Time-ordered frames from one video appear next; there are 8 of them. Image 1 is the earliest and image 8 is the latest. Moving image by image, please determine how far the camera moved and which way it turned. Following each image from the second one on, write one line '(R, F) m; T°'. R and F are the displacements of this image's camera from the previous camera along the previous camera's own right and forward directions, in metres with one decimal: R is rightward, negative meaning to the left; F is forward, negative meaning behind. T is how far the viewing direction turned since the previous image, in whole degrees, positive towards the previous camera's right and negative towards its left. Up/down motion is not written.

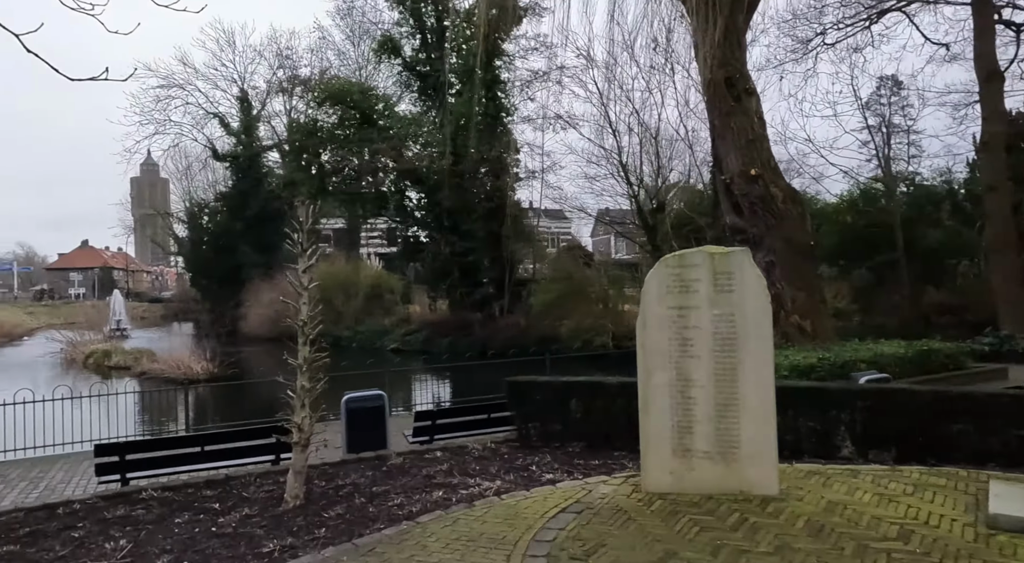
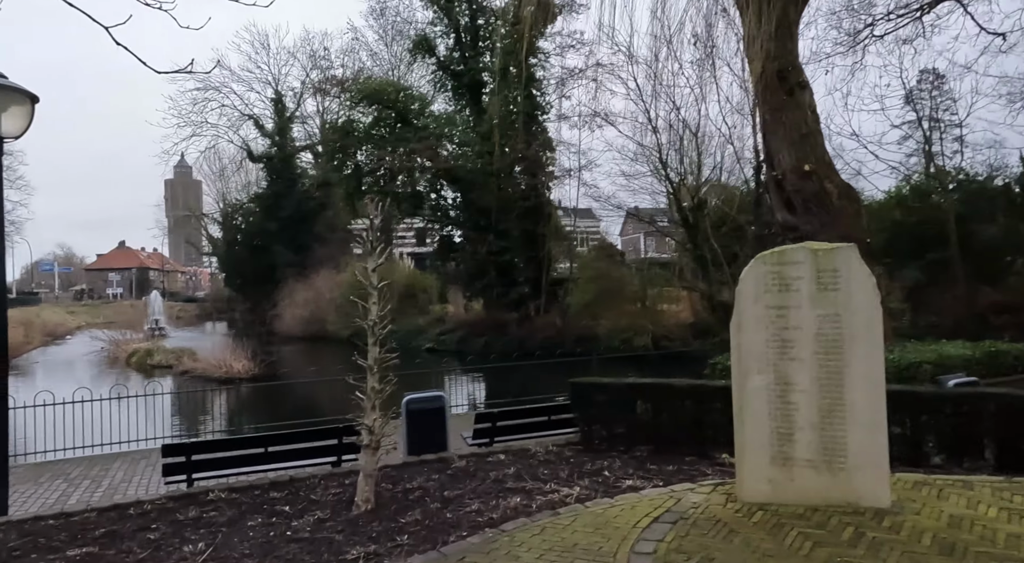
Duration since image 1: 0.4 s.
(-0.3, +0.1) m; -2°
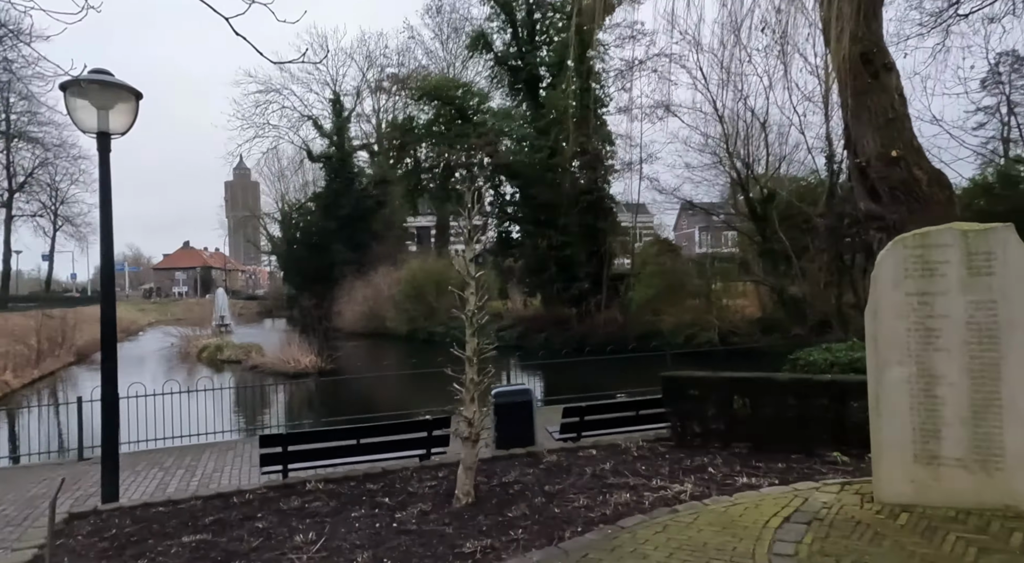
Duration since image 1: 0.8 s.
(-0.3, +0.1) m; -4°
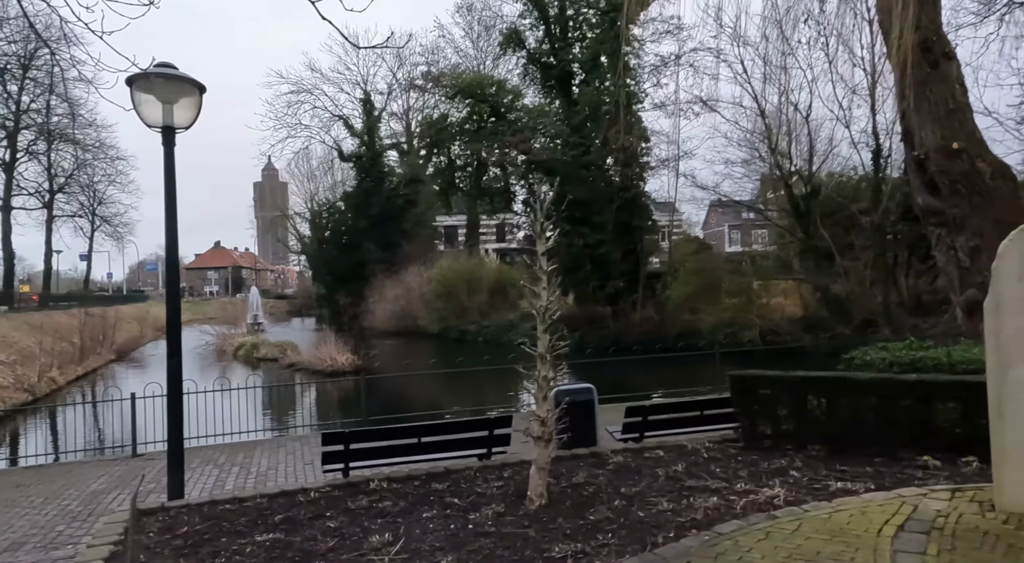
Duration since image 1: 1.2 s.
(-0.3, +0.1) m; -2°
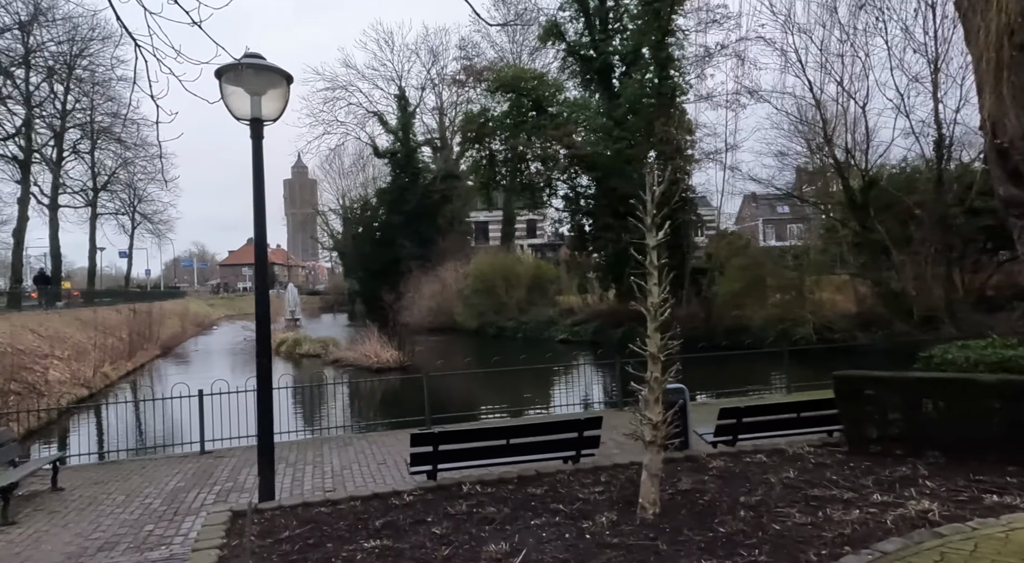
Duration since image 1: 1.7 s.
(-0.5, +0.2) m; -2°
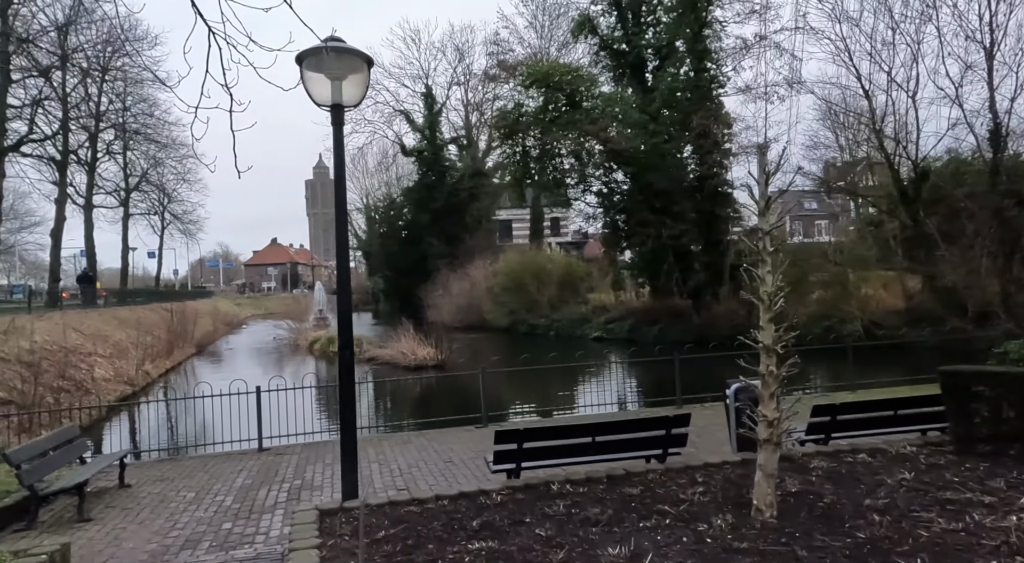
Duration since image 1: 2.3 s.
(-0.5, +0.2) m; -2°
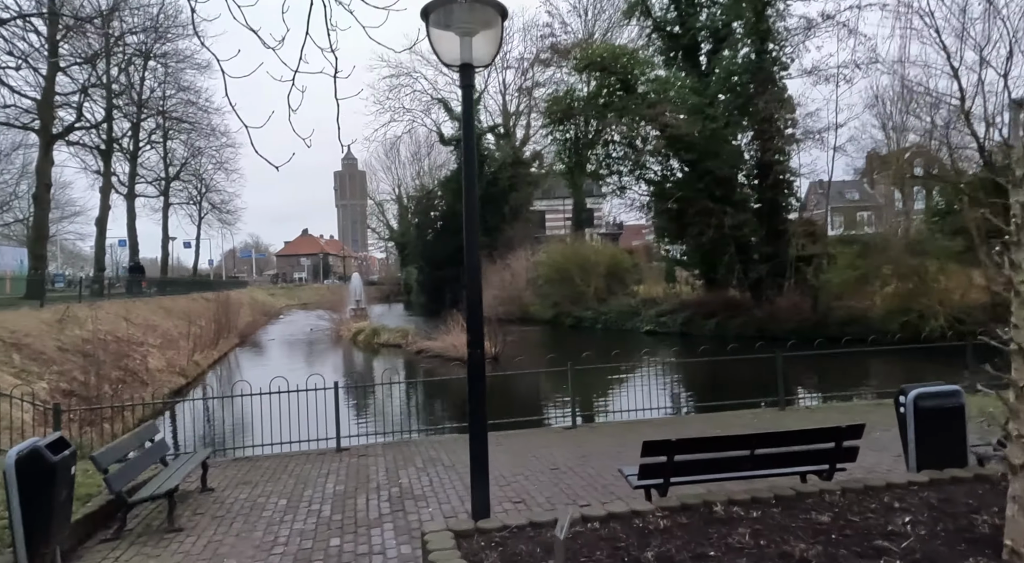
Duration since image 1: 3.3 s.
(-0.8, +0.7) m; -2°
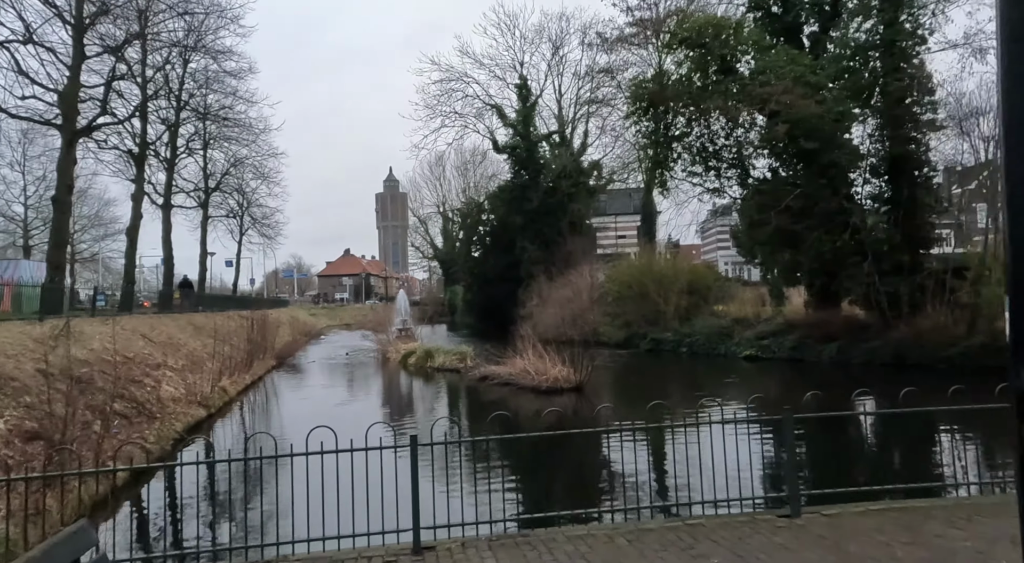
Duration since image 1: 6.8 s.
(-1.1, +3.5) m; -3°
